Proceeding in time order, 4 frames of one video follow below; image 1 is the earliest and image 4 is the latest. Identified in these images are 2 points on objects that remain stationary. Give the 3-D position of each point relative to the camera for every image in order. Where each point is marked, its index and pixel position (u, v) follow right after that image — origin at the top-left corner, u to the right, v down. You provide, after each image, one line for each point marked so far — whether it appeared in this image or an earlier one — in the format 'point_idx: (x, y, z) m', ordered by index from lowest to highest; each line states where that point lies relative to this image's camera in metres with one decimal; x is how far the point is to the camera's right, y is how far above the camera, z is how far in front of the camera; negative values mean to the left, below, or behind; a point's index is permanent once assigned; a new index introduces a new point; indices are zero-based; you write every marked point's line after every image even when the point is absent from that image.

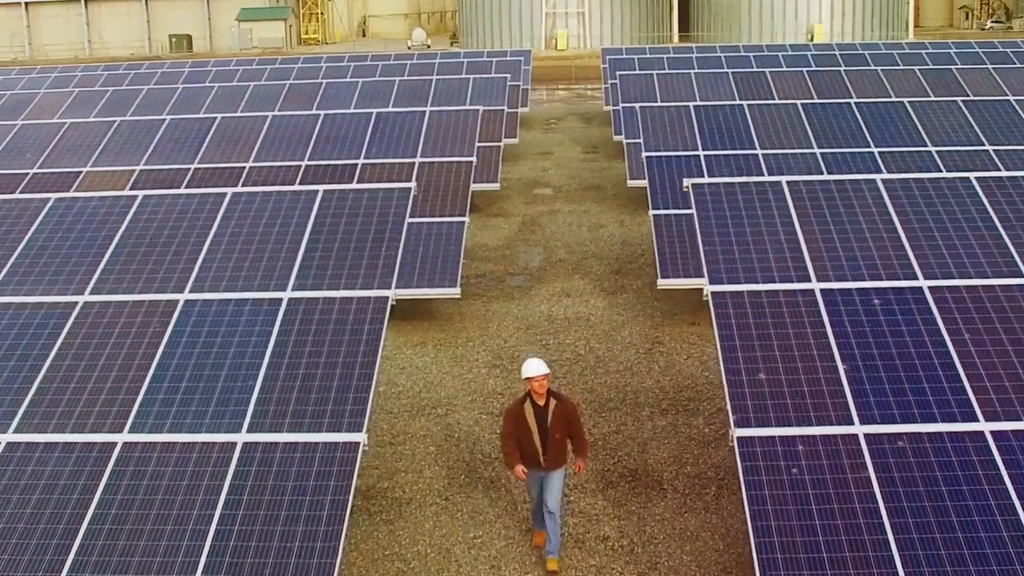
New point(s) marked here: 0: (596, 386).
0: (+1.2, -1.5, +12.9) m
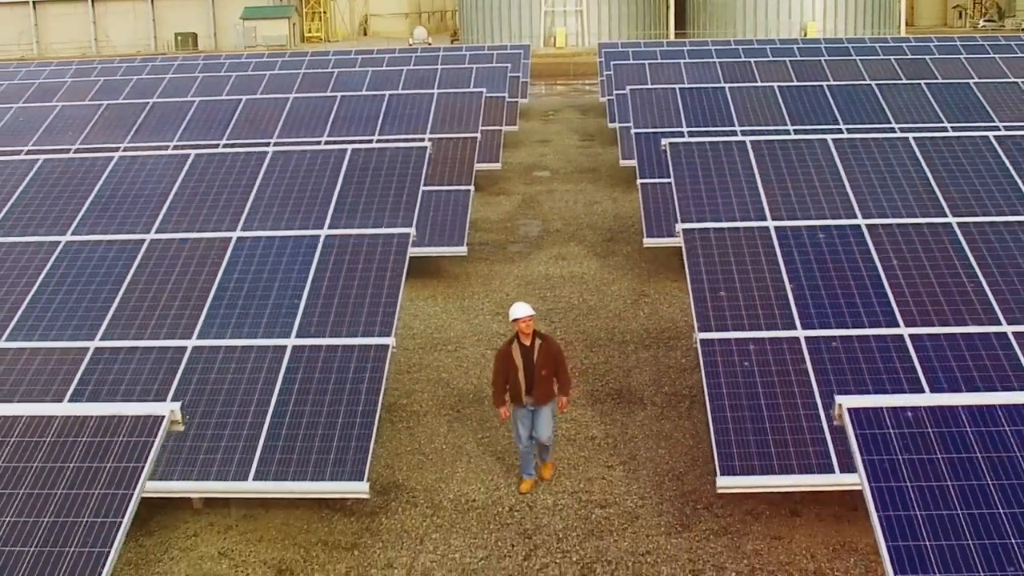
0: (+1.3, -0.7, +14.6) m
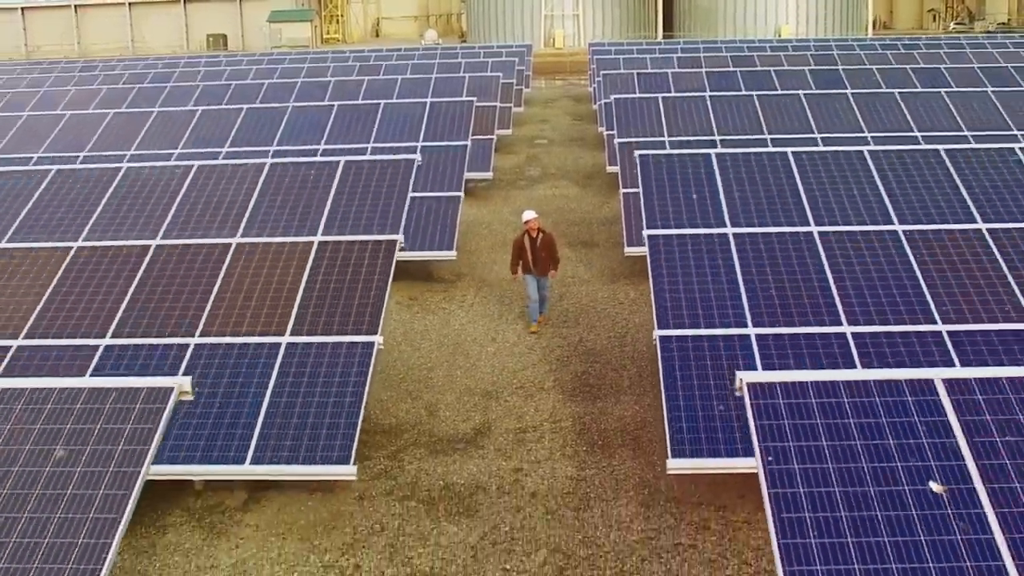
0: (+1.6, +1.9, +23.4) m
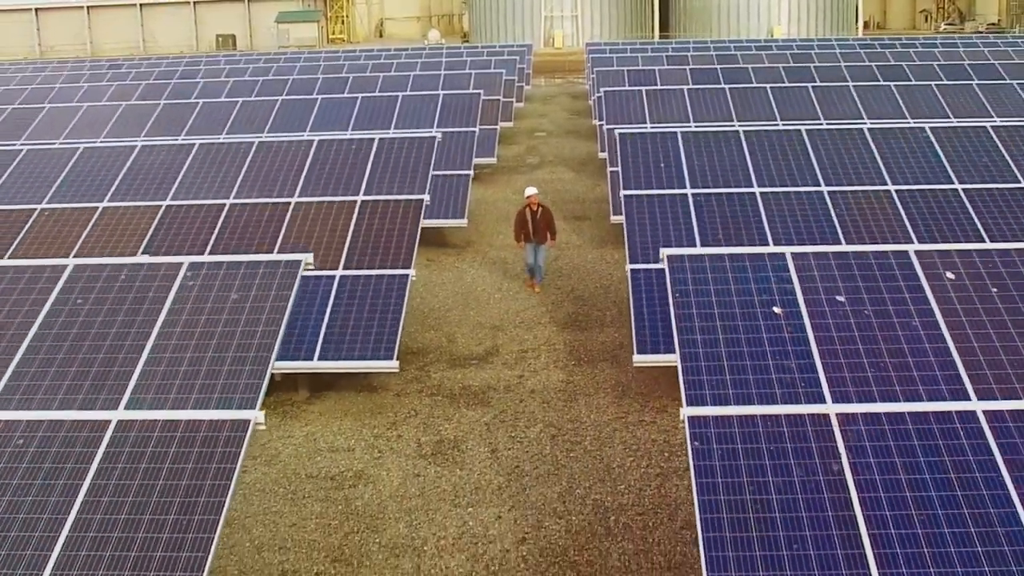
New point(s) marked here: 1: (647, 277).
0: (+1.6, +2.8, +26.4) m
1: (+2.1, +0.2, +13.6) m
